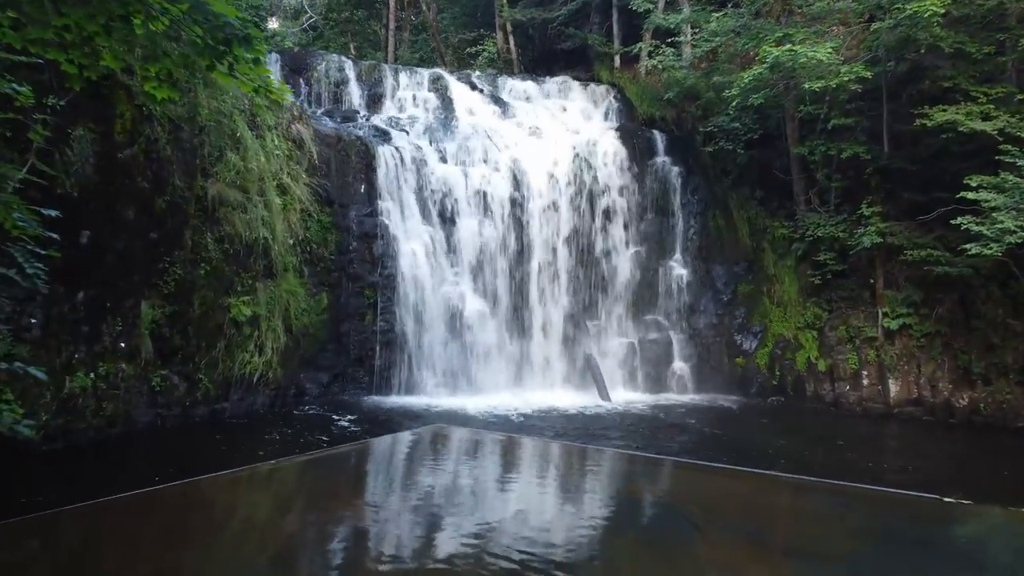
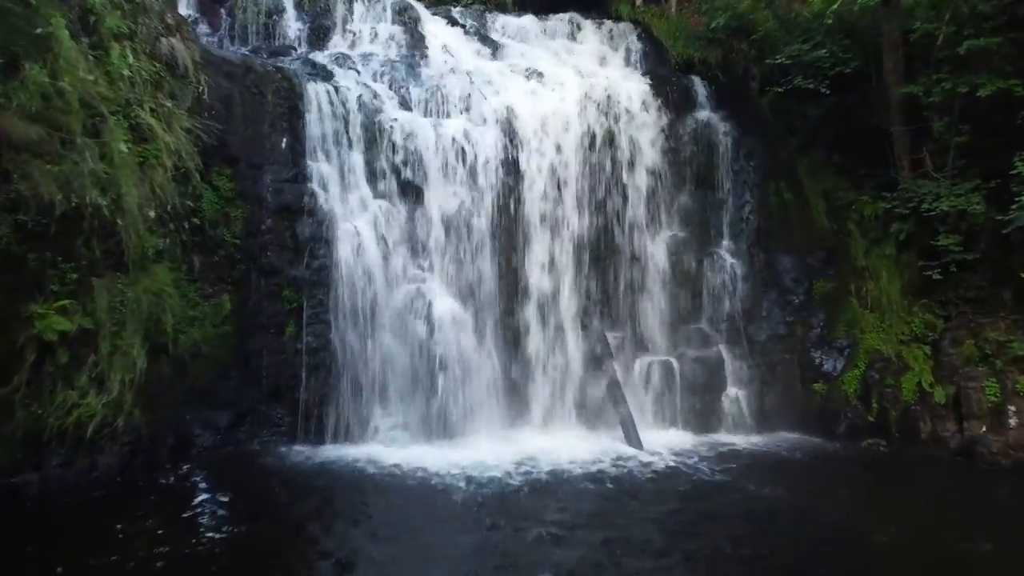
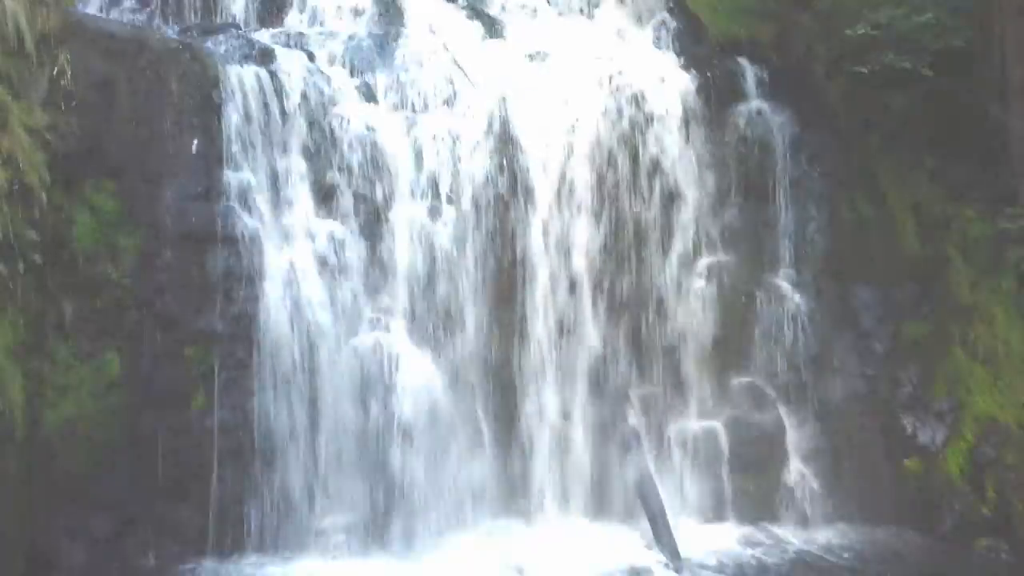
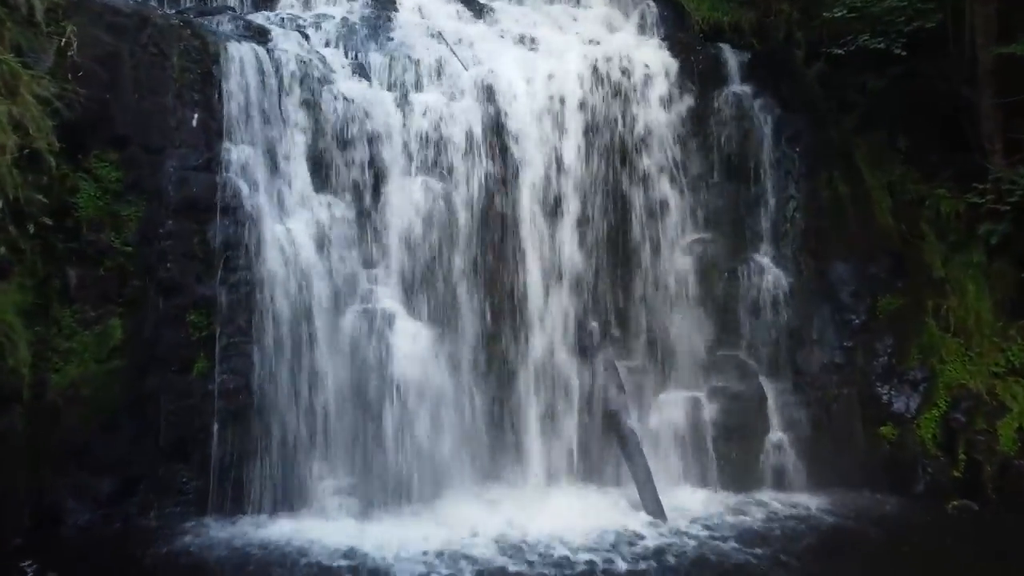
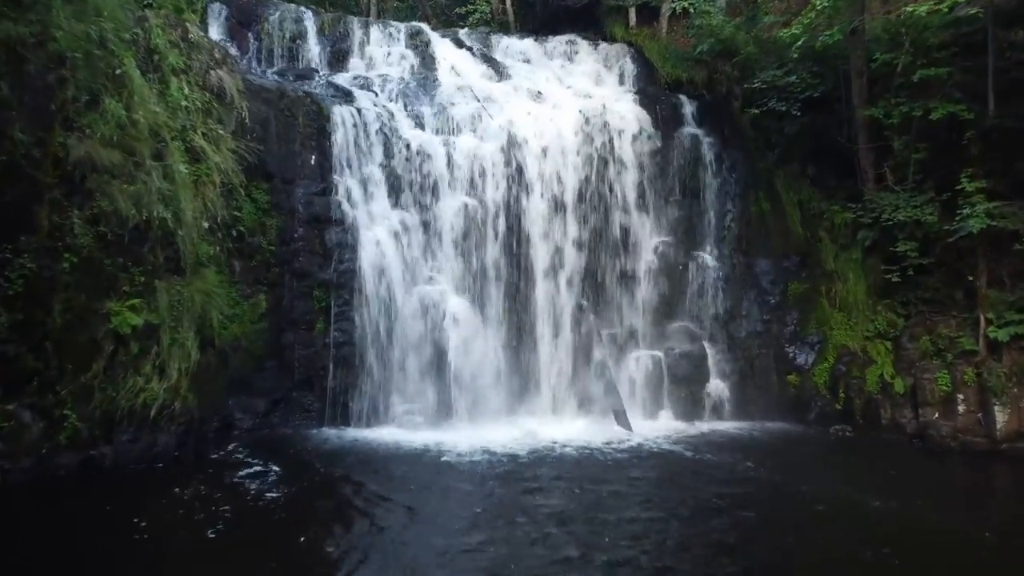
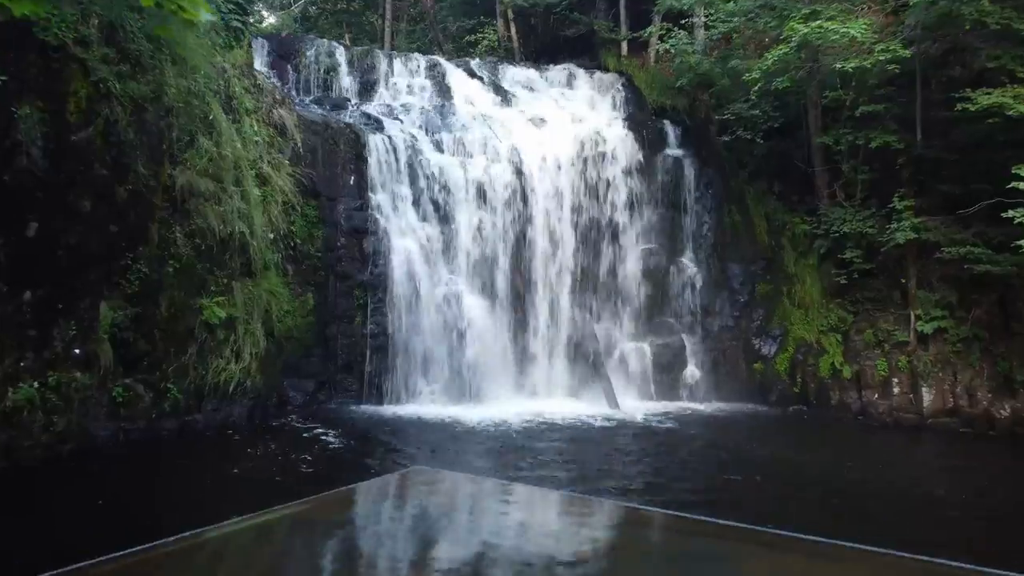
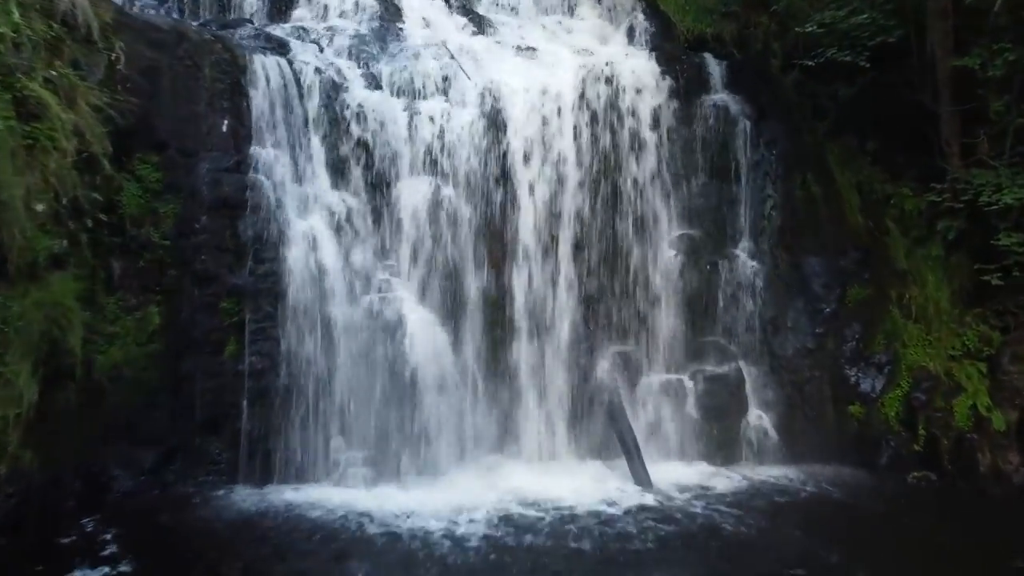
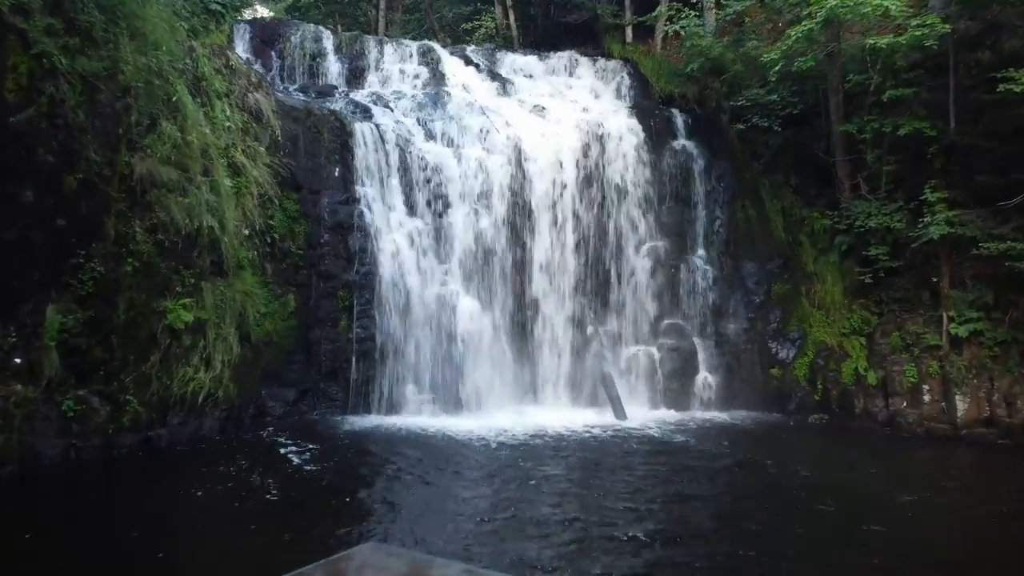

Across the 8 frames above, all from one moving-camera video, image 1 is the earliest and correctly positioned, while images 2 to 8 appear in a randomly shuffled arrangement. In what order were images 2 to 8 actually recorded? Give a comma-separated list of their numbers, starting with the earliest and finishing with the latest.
6, 8, 5, 2, 7, 4, 3
